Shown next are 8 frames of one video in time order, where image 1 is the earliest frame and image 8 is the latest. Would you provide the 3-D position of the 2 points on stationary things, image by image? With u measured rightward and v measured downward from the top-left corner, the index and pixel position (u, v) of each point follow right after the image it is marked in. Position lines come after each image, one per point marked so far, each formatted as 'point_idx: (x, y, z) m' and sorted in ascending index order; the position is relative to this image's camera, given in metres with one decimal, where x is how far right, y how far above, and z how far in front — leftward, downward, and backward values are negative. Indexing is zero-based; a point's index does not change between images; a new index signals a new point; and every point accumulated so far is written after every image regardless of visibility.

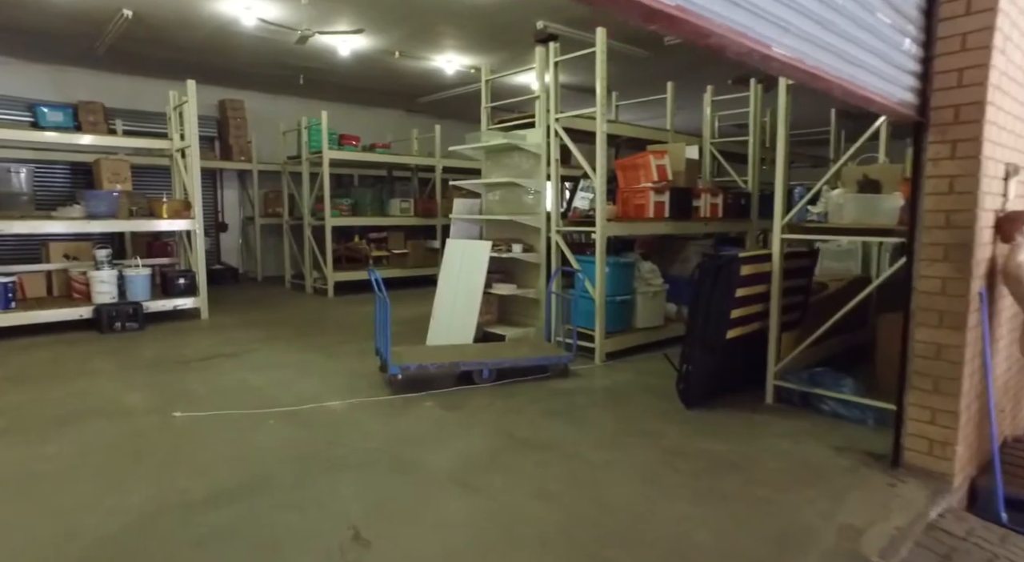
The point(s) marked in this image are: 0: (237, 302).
0: (-2.9, -0.2, +6.3) m
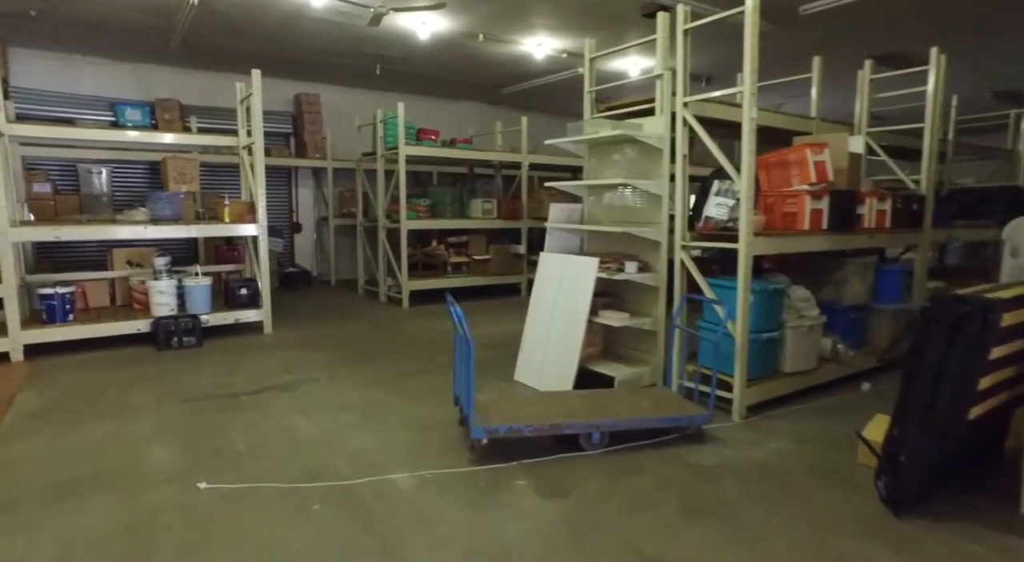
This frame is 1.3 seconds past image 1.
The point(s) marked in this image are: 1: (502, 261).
0: (-2.0, -0.3, +5.9) m
1: (-0.1, +0.2, +6.8) m
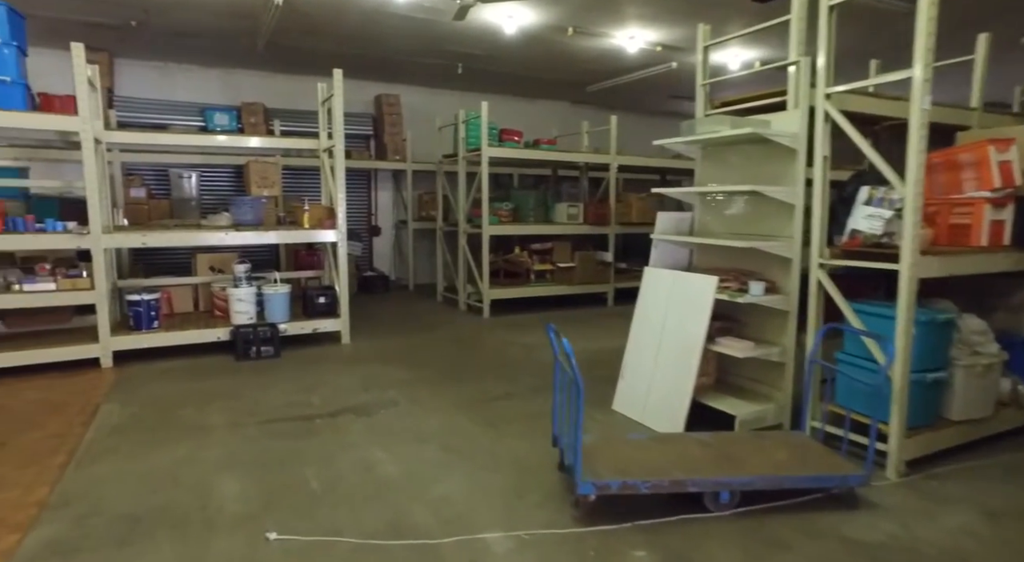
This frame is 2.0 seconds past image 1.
0: (-1.2, -0.4, +5.7) m
1: (+0.8, +0.1, +6.4) m
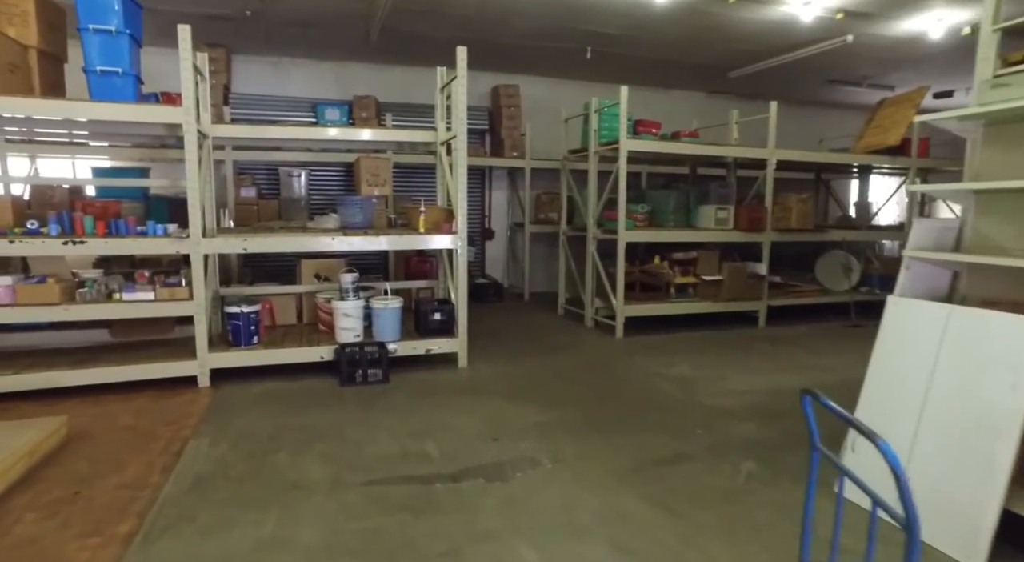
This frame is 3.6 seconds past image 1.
0: (-0.1, -0.5, +5.0) m
1: (+2.0, 0.0, +5.3) m
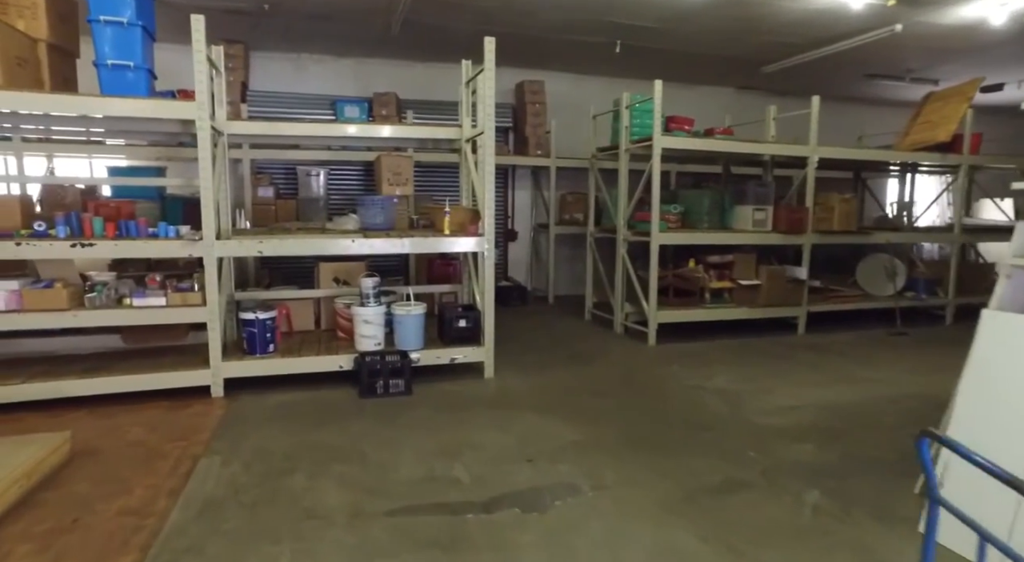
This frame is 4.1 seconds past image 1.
0: (+0.1, -0.5, +4.8) m
1: (+2.3, -0.1, +5.1) m
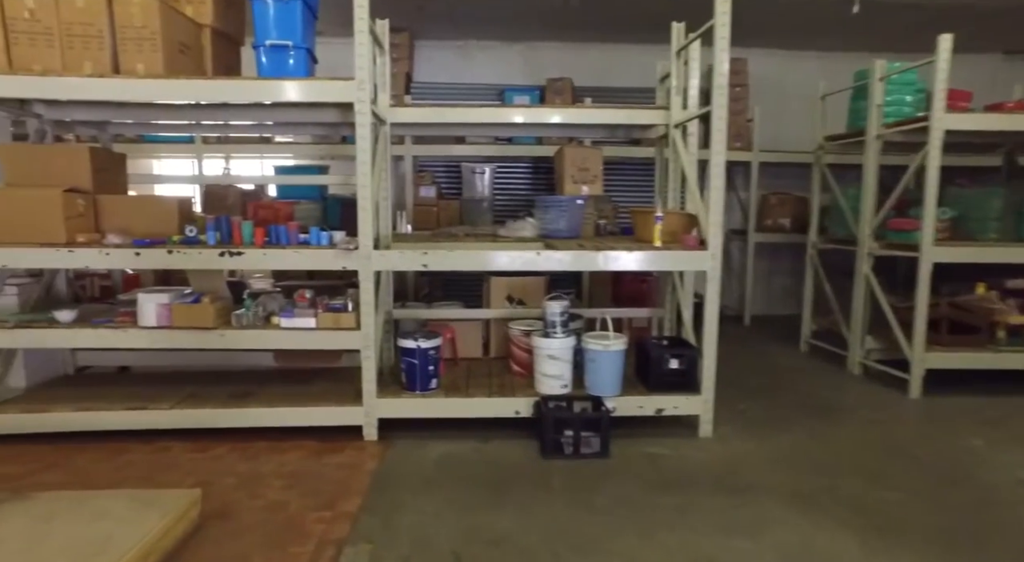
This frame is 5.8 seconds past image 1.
0: (+1.4, -0.7, +3.7) m
1: (+3.6, -0.3, +3.5) m
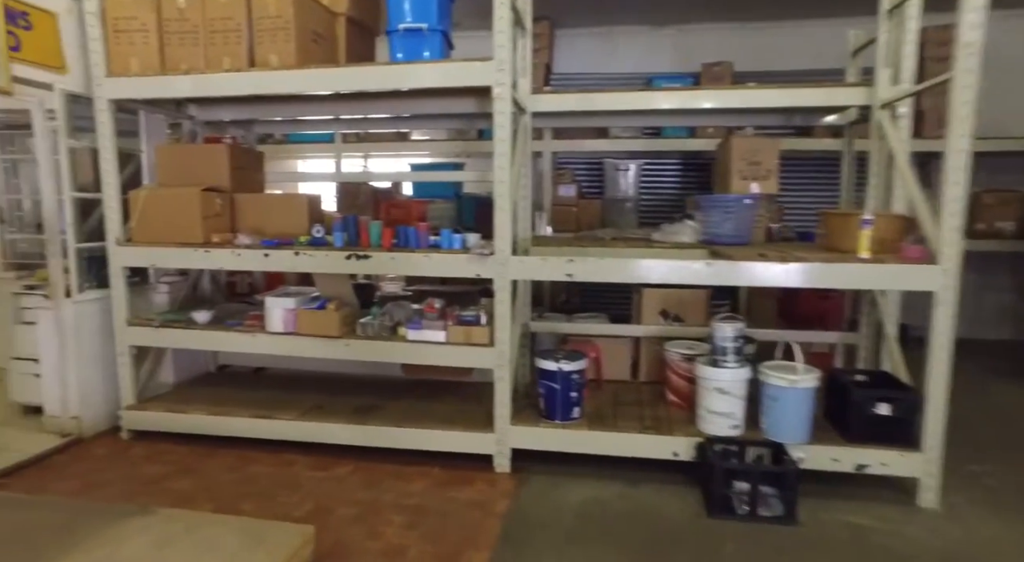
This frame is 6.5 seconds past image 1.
0: (+2.2, -0.8, +2.9) m
1: (+4.3, -0.4, +2.2) m
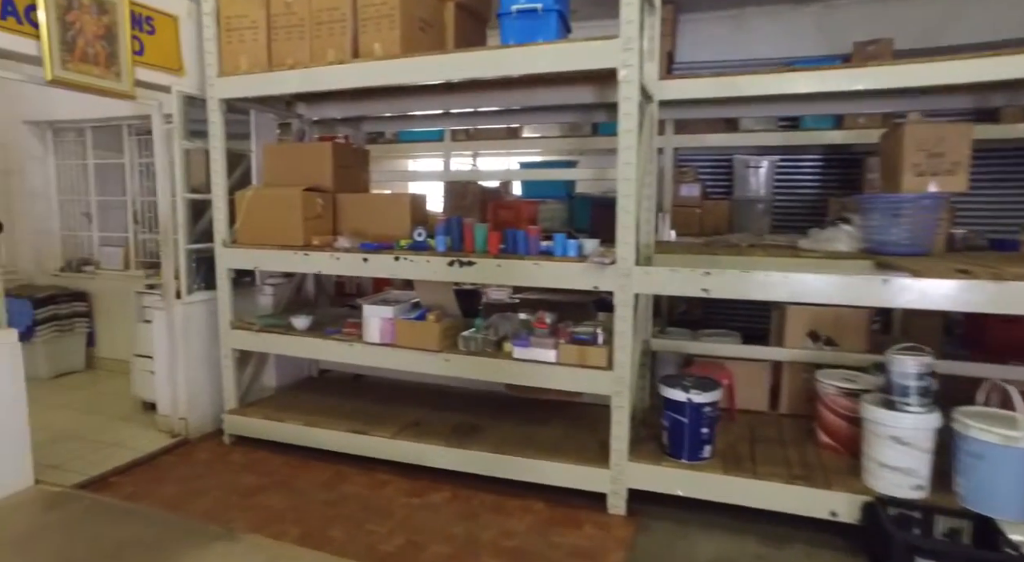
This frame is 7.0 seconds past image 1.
0: (+2.7, -0.9, +2.1) m
1: (+4.6, -0.6, +1.1) m
